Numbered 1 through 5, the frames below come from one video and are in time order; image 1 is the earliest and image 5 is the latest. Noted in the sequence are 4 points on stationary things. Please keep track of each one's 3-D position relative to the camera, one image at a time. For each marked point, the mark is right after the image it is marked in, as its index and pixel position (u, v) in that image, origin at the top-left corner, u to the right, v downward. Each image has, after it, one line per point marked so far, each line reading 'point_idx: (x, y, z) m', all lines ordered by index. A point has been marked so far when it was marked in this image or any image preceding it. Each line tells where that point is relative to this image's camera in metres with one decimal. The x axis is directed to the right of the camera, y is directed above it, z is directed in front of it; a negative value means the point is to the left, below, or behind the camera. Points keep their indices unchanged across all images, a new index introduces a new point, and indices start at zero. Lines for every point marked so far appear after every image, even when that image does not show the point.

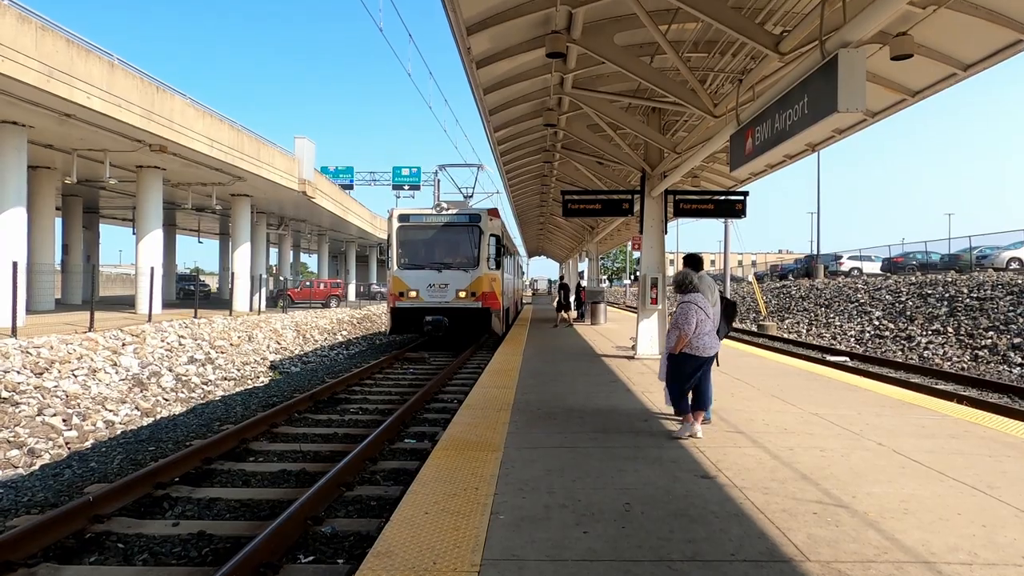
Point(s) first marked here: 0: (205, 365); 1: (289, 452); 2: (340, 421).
0: (-7.8, -2.0, +17.0) m
1: (-2.2, -1.6, +6.7) m
2: (-2.1, -1.6, +8.2) m
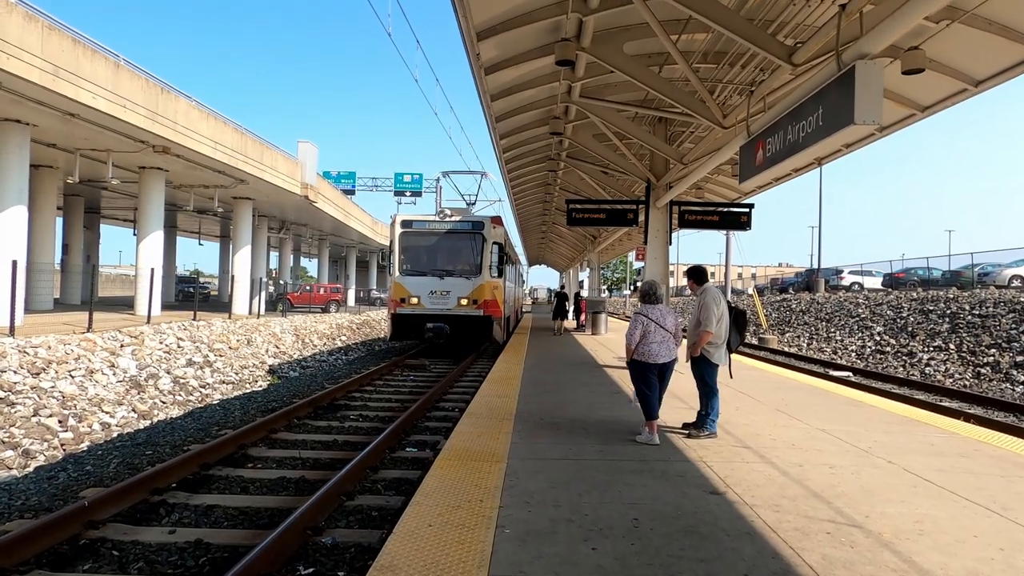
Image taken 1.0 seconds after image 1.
0: (-7.8, -2.0, +16.9) m
1: (-2.2, -1.7, +6.6) m
2: (-2.1, -1.7, +8.1) m
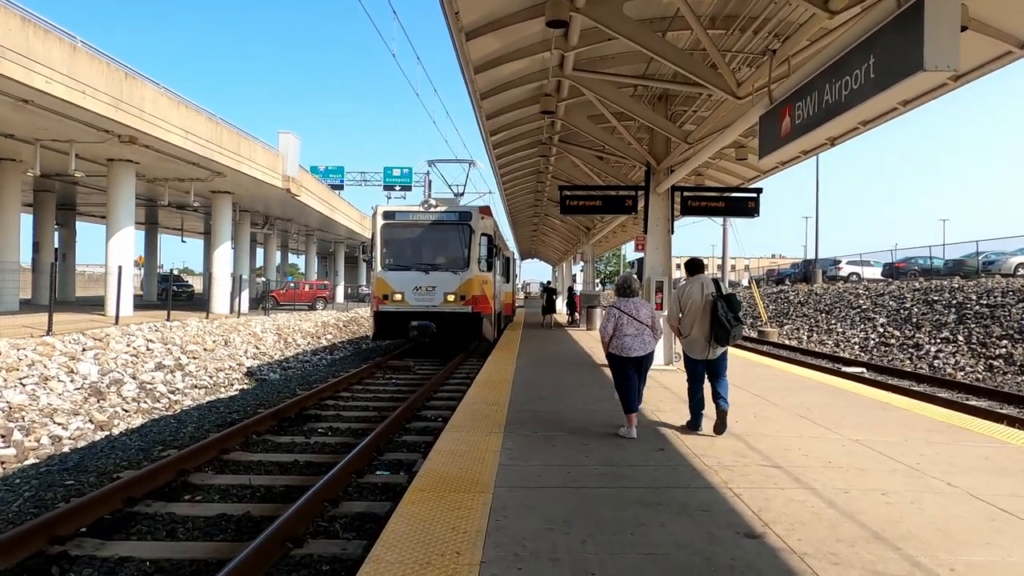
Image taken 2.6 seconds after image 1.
0: (-8.0, -2.0, +15.8) m
1: (-2.3, -1.7, +5.6) m
2: (-2.2, -1.7, +7.1) m
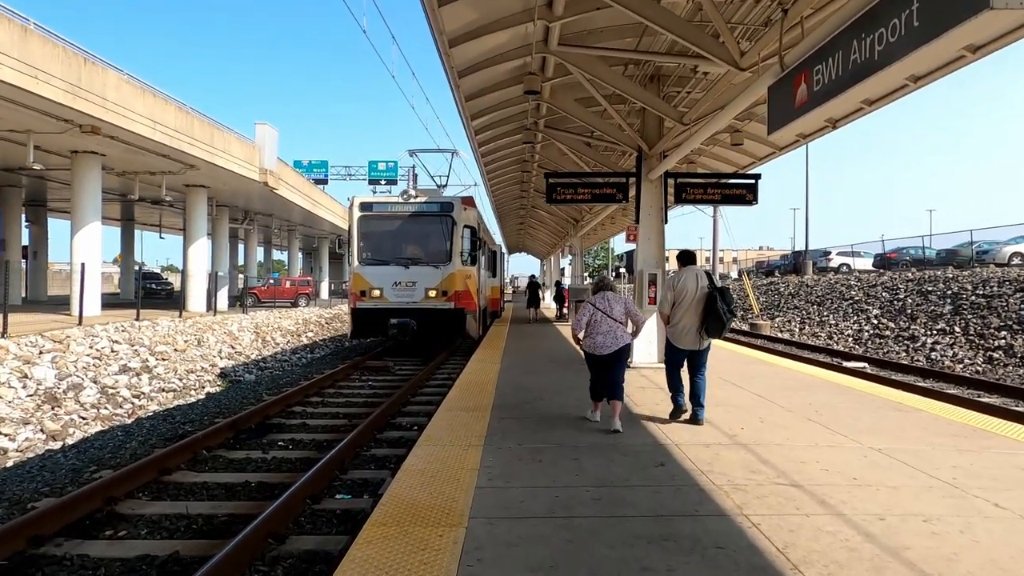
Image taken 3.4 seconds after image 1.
0: (-8.3, -1.9, +15.0) m
1: (-2.4, -1.6, +4.8) m
2: (-2.4, -1.6, +6.3) m
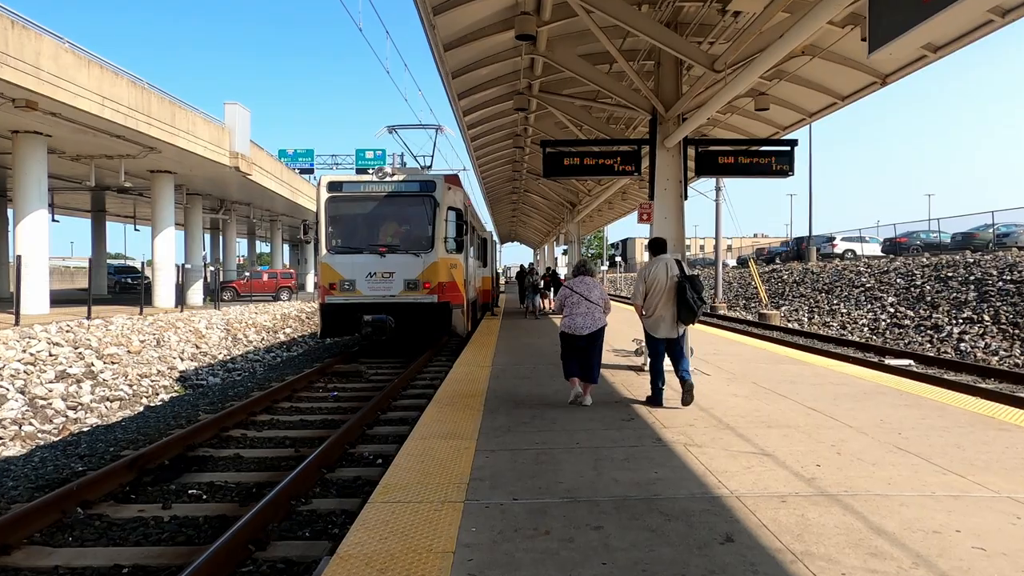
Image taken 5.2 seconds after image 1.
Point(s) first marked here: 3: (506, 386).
0: (-8.4, -1.8, +13.1) m
1: (-2.5, -1.6, +3.0) m
2: (-2.4, -1.6, +4.5) m
3: (-0.1, -1.3, +8.5) m
